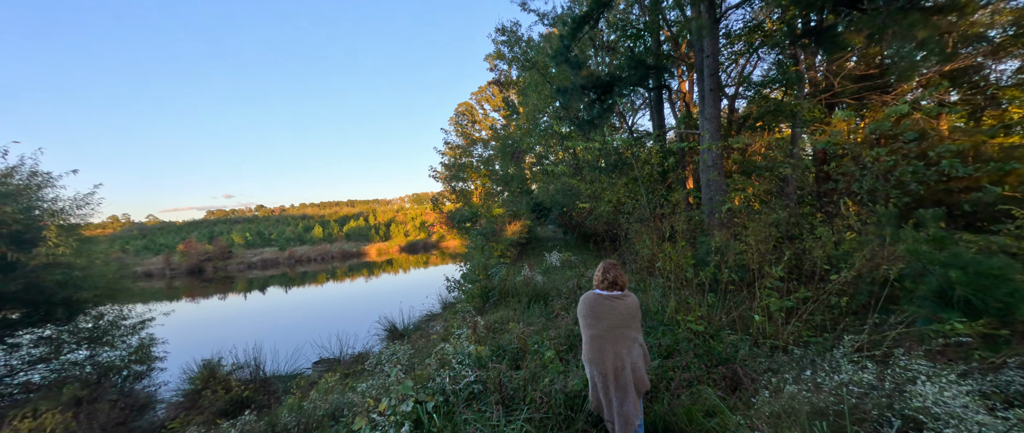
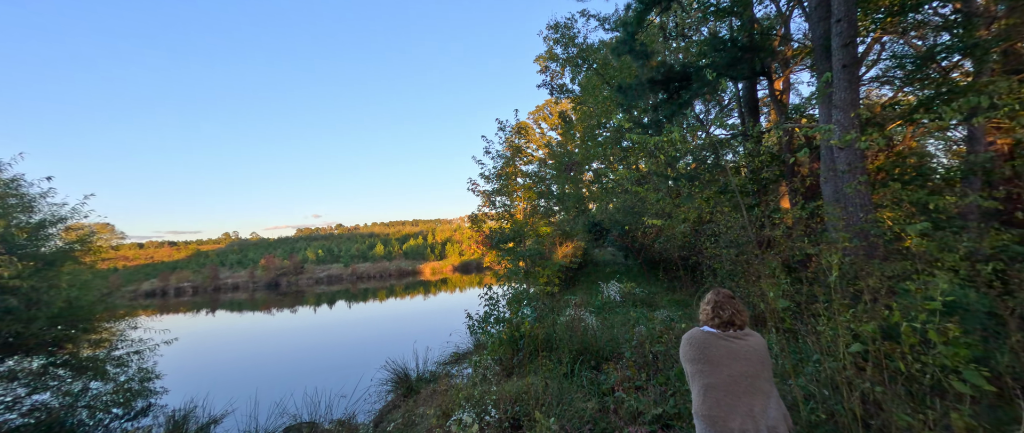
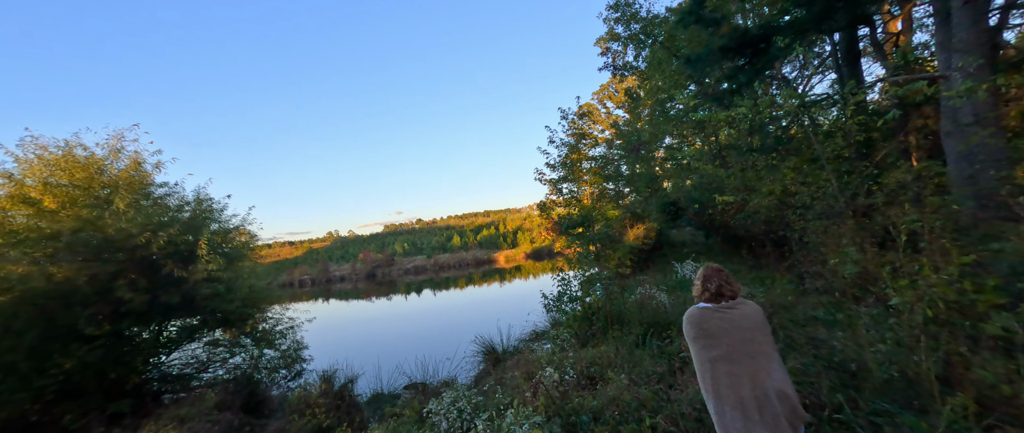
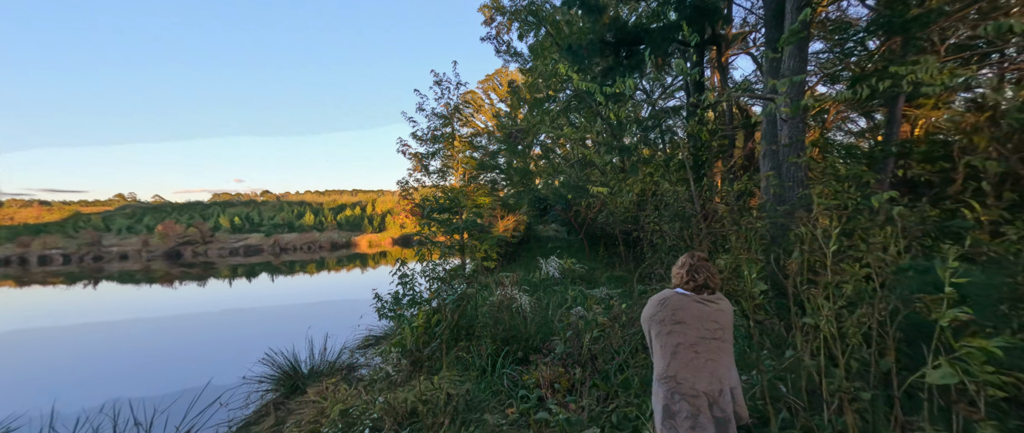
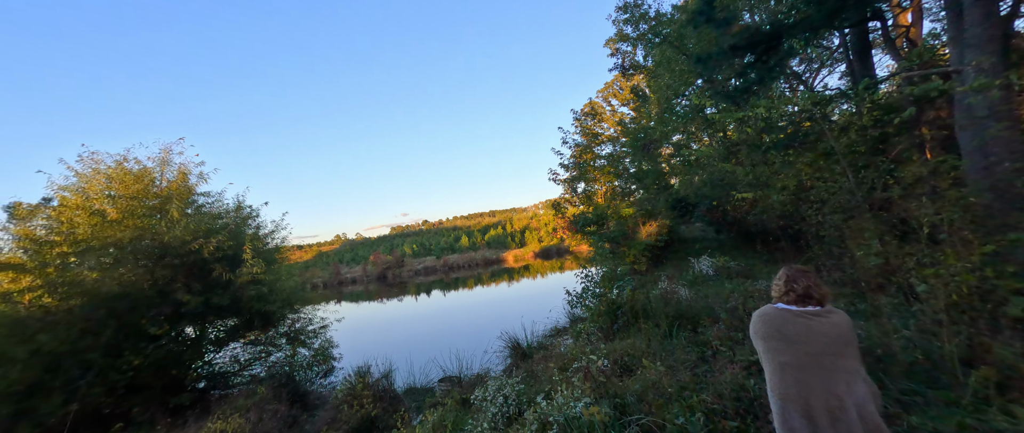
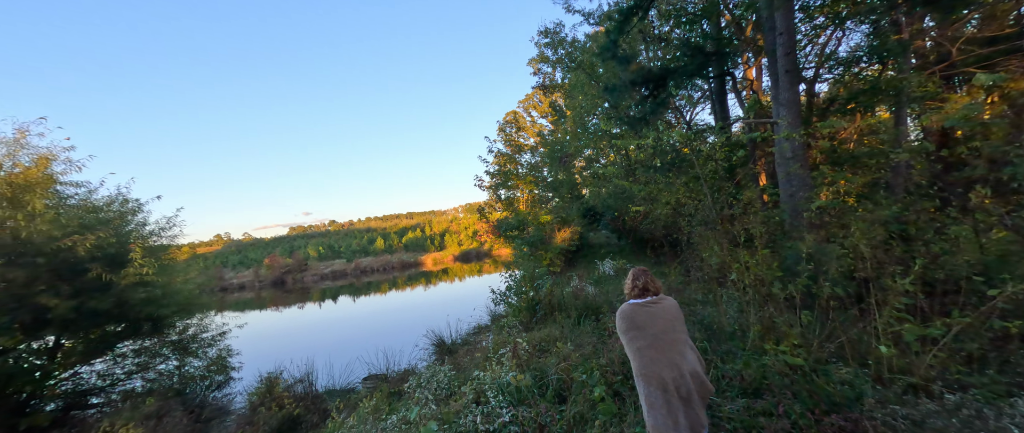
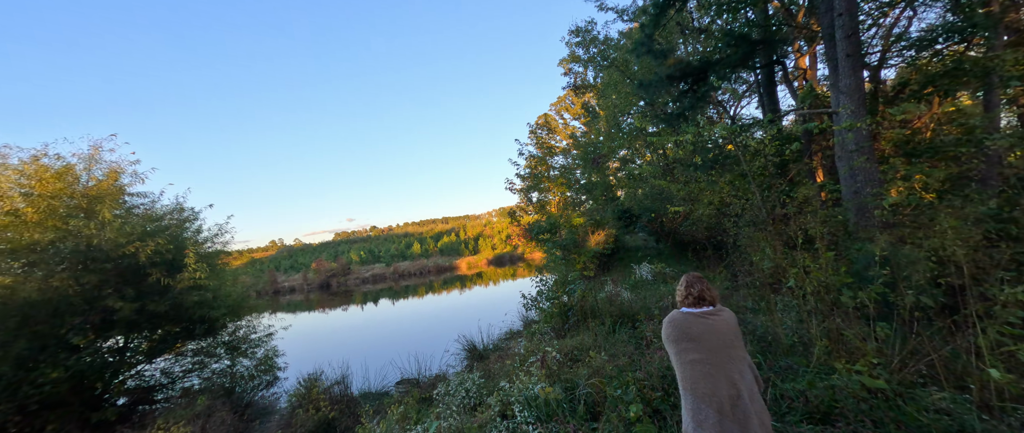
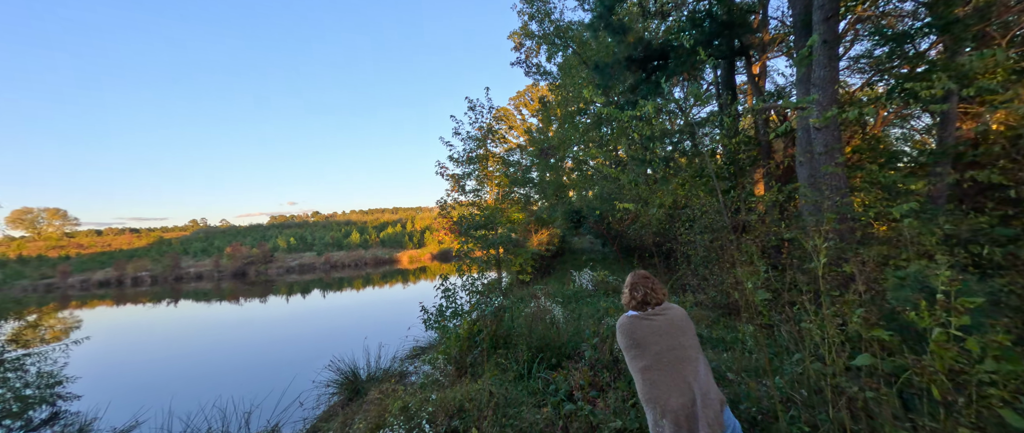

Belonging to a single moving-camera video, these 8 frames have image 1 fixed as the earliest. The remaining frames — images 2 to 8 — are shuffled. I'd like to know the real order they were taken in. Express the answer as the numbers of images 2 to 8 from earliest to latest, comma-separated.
6, 7, 5, 3, 2, 8, 4
